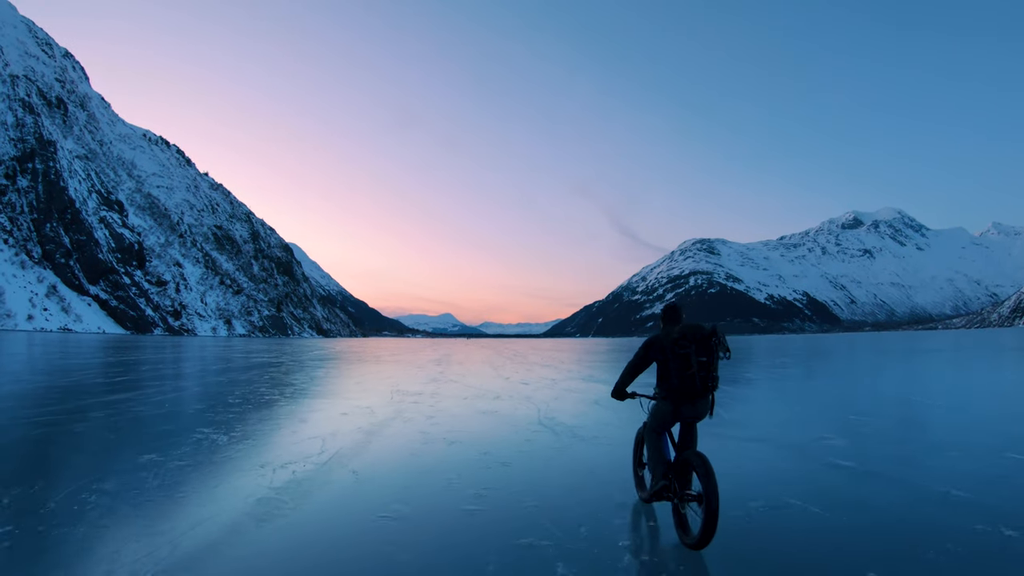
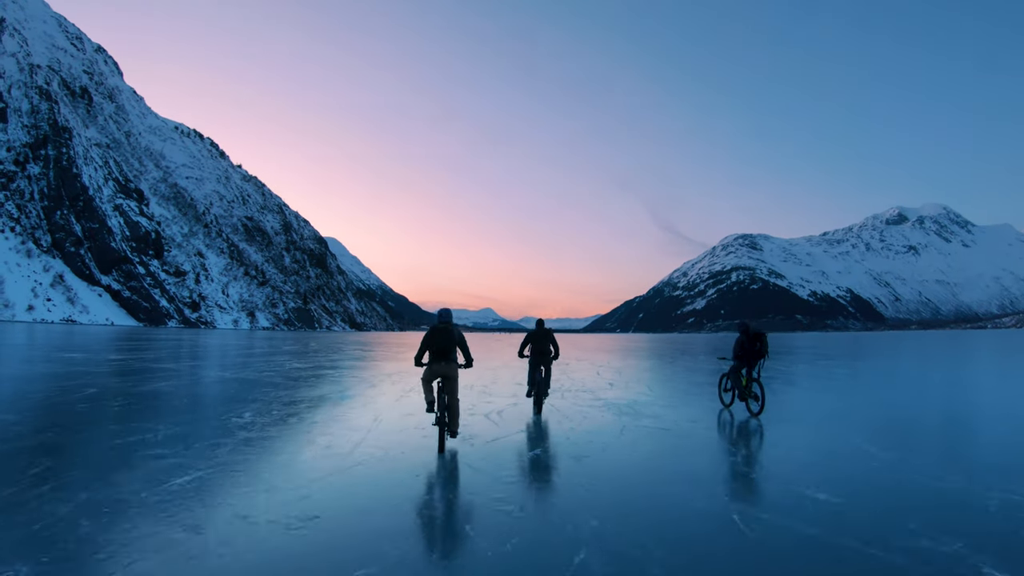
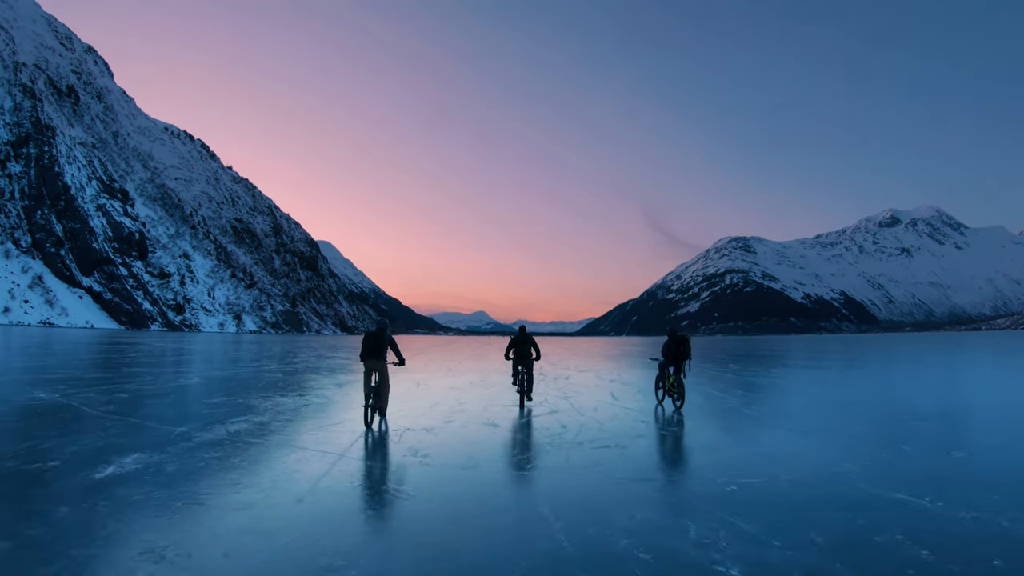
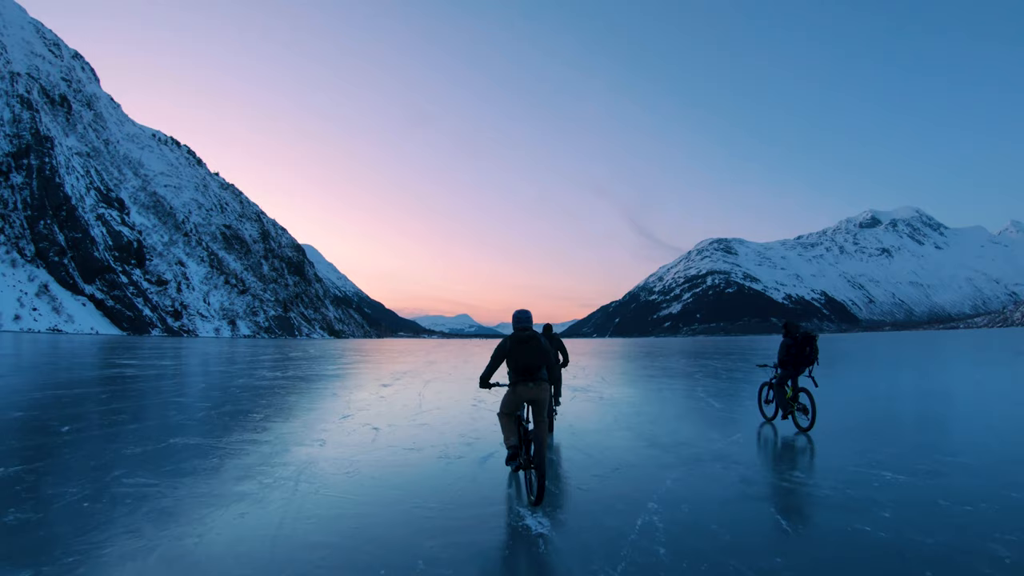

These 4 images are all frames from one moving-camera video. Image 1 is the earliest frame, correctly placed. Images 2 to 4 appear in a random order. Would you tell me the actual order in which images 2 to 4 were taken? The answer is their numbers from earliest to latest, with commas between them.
4, 2, 3
